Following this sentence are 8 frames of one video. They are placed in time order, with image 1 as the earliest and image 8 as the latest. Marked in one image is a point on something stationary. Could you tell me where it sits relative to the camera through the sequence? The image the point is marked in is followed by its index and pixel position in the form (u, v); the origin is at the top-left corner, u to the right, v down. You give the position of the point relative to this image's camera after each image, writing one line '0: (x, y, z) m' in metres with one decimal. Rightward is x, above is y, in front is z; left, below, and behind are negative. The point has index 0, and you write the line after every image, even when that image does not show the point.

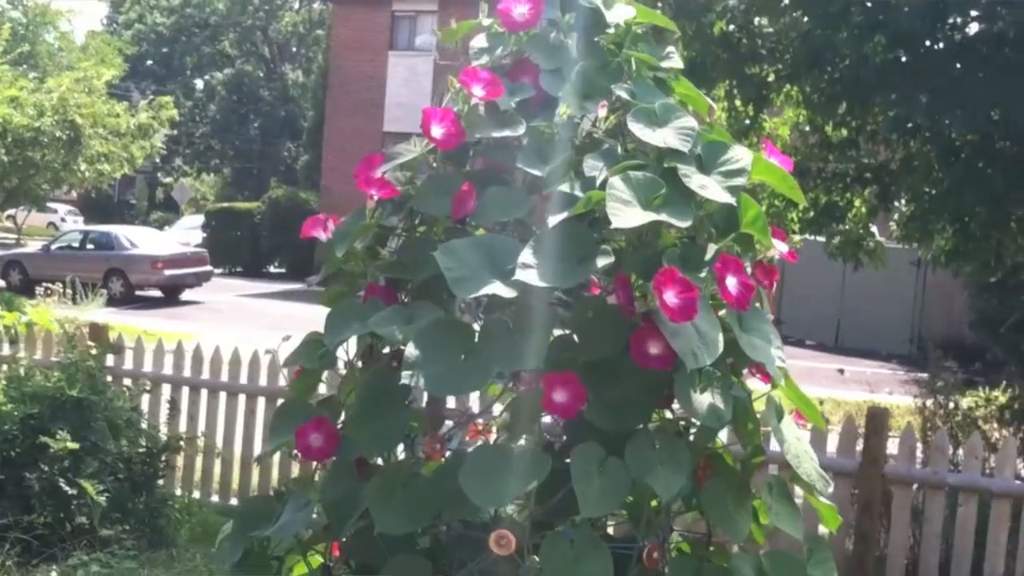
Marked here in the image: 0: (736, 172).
0: (+0.3, +0.2, +1.9) m
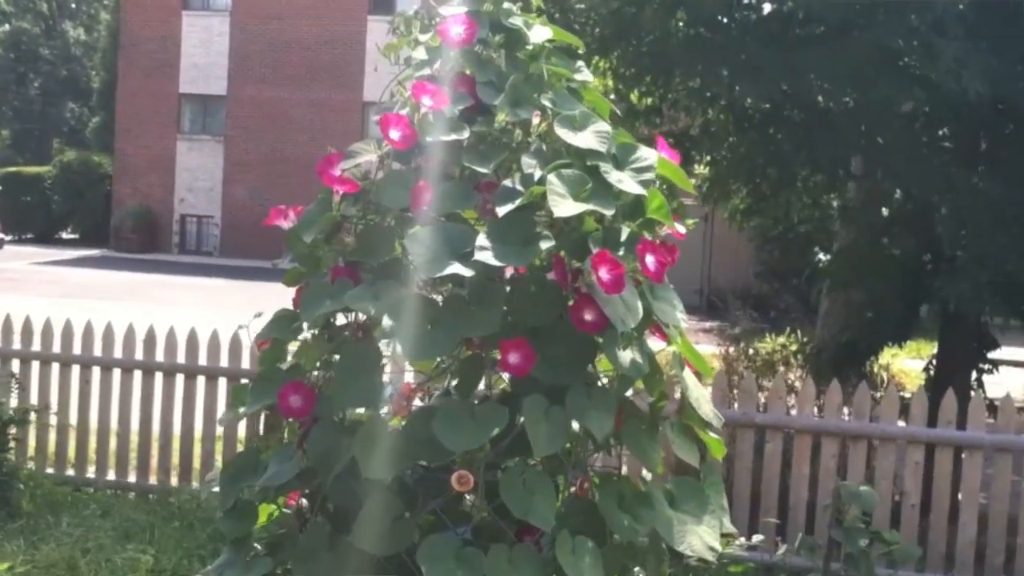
0: (+0.3, +0.2, +2.3) m
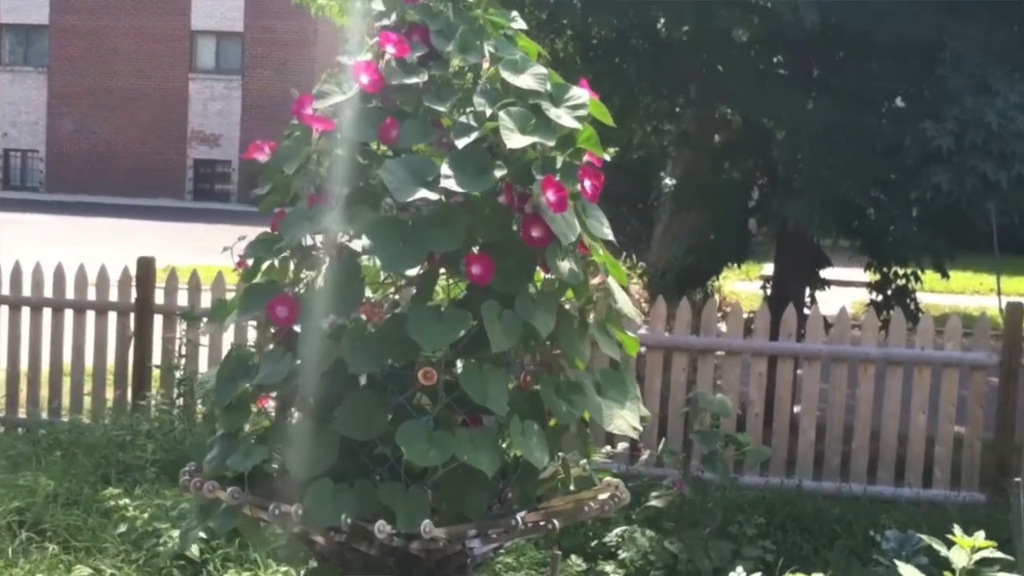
0: (+0.1, +0.4, +2.7) m
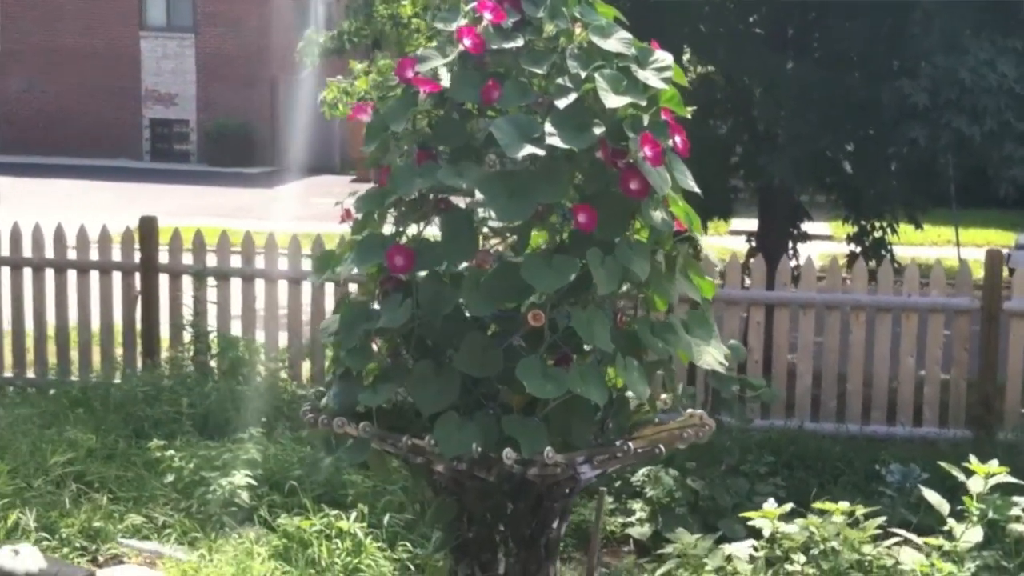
0: (+0.4, +0.5, +2.9) m
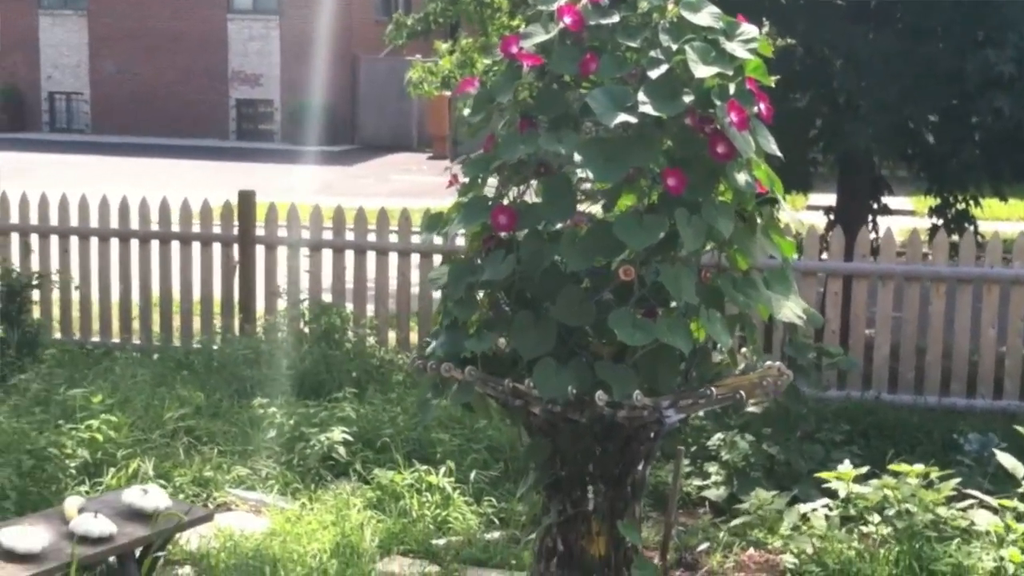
0: (+0.6, +0.6, +3.1) m
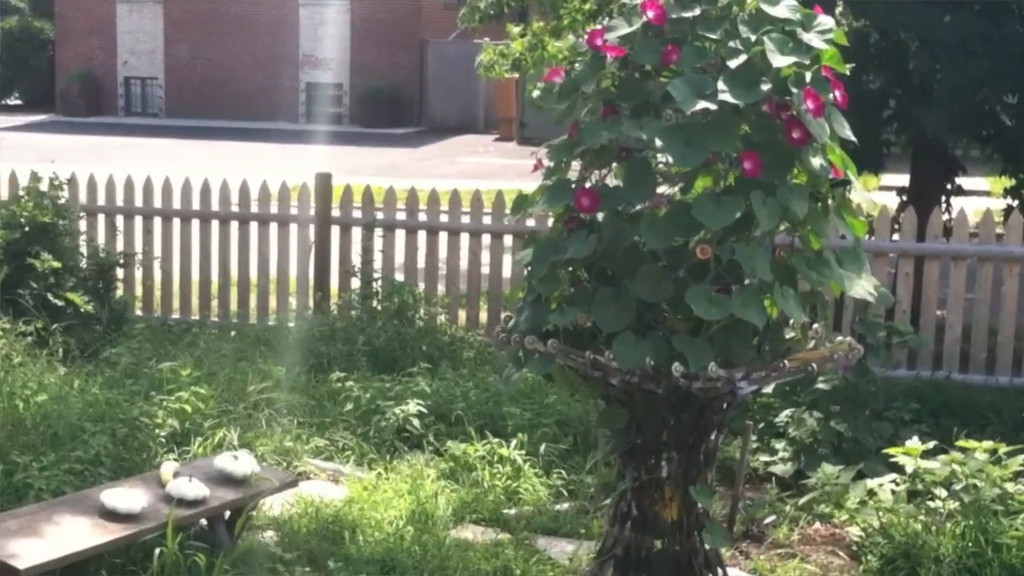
0: (+0.8, +0.7, +3.2) m
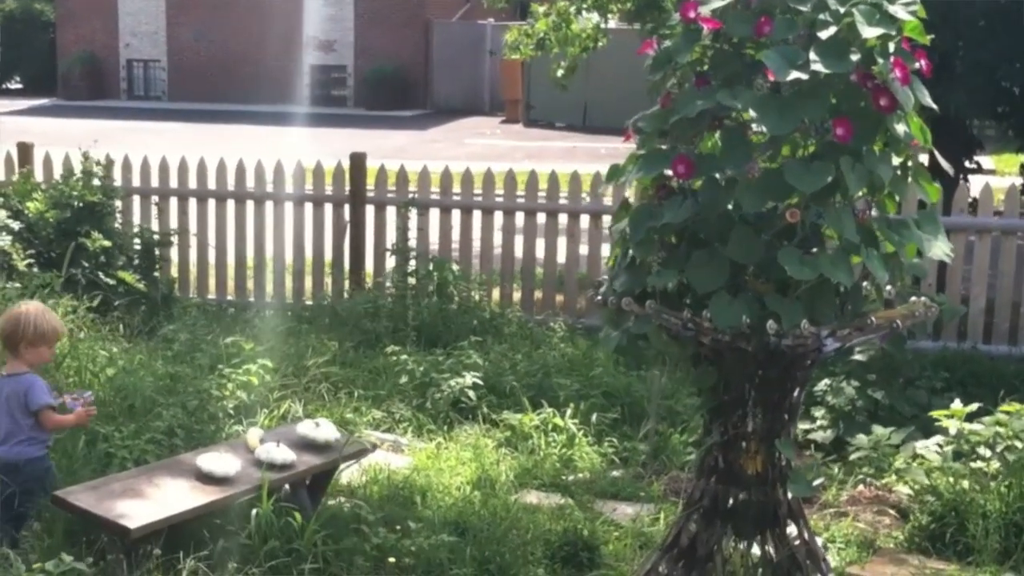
0: (+1.1, +0.8, +3.4) m
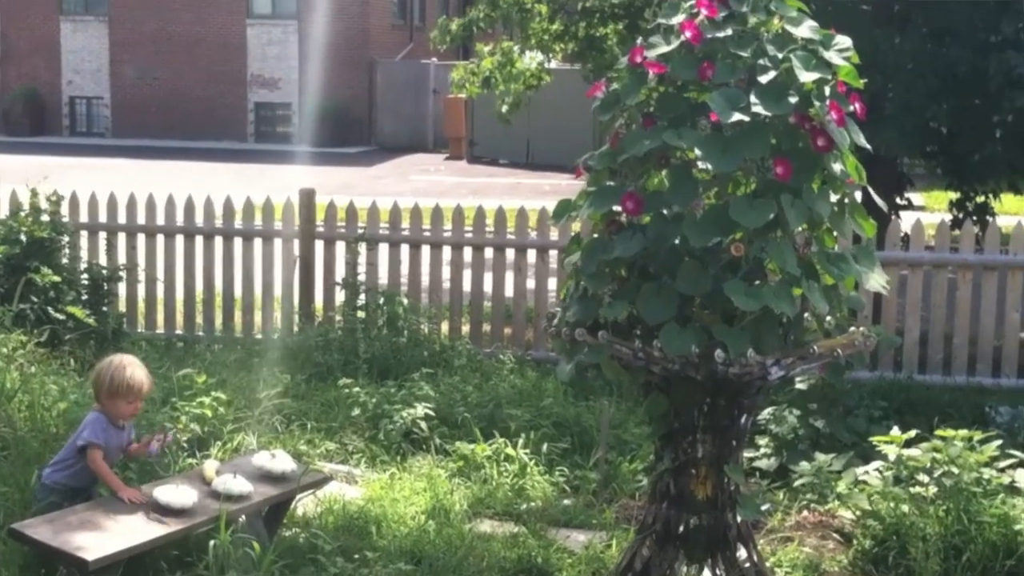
0: (+1.0, +0.7, +3.6) m
